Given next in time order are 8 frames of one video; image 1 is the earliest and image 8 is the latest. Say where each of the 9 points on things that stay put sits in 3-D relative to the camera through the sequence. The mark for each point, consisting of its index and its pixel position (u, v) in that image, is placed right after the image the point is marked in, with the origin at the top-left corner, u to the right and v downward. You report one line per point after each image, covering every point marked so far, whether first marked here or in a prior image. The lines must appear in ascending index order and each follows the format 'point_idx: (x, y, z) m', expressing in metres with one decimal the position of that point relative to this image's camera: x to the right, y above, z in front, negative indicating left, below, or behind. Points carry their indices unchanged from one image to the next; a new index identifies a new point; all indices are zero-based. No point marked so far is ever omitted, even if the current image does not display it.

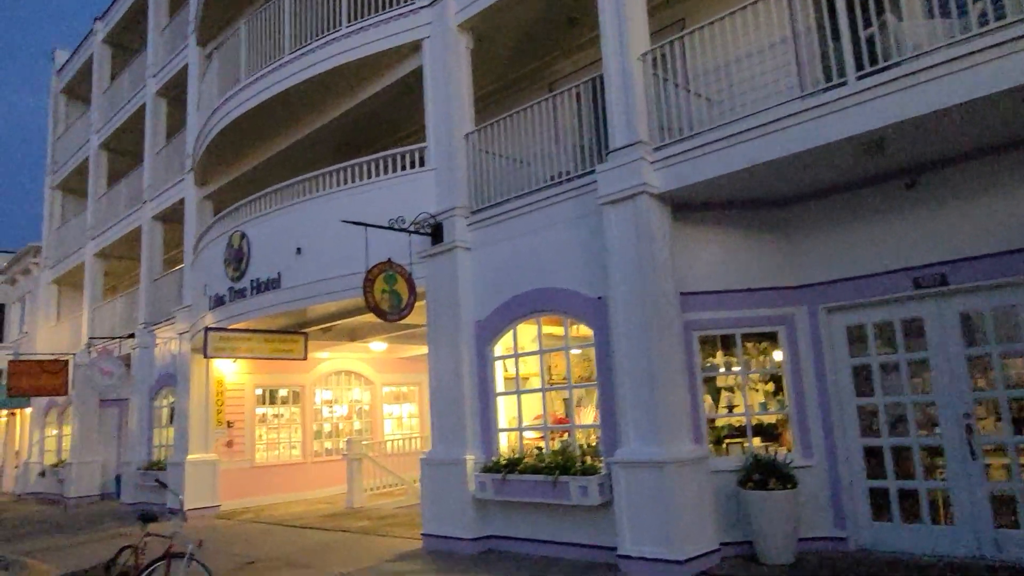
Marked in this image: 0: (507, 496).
0: (-0.1, -2.4, +8.6) m
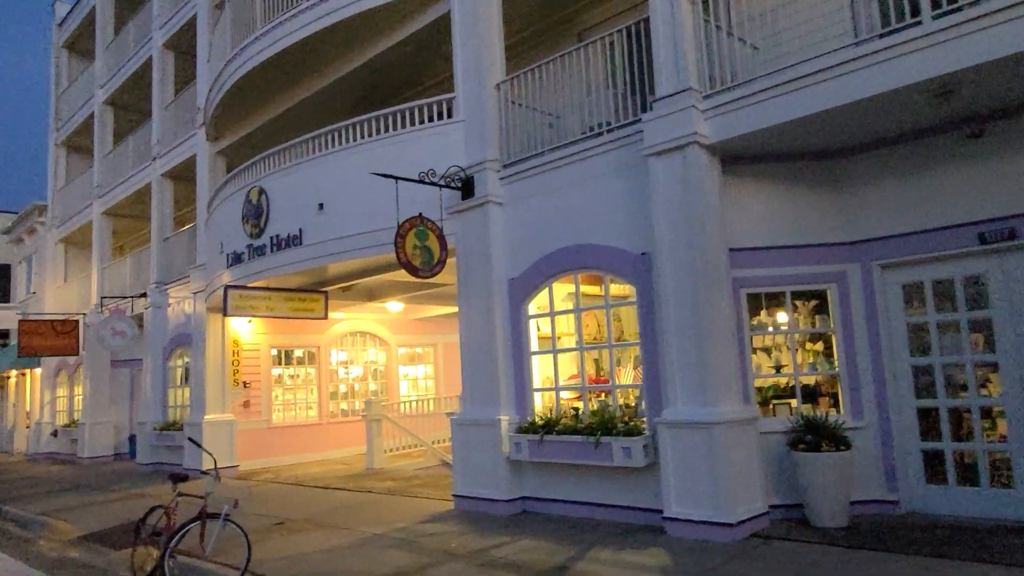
0: (+0.4, -1.9, +8.4) m
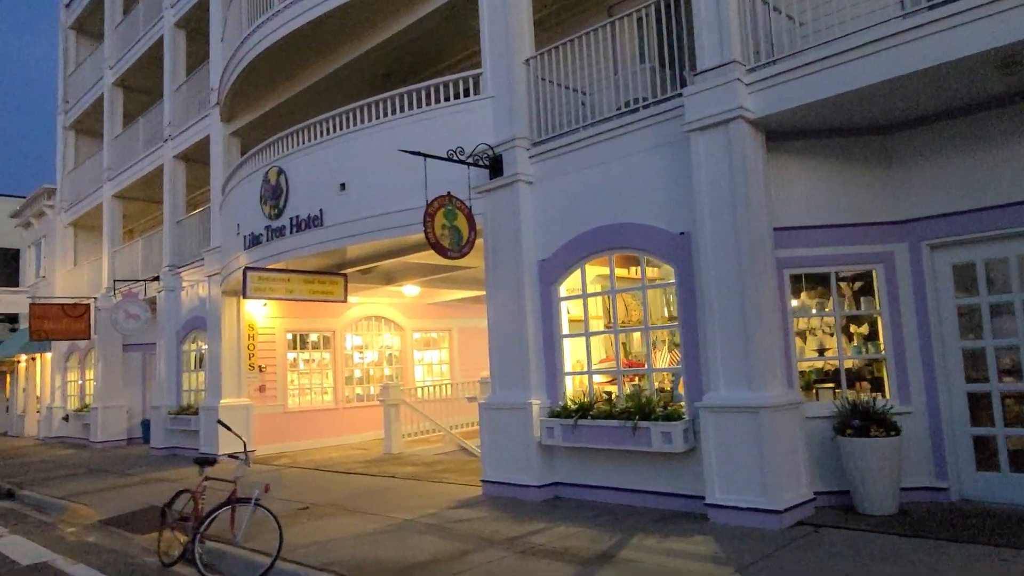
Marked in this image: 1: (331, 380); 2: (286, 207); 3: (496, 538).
0: (+0.7, -1.7, +8.2) m
1: (-4.2, -2.1, +17.0) m
2: (-3.6, +1.3, +11.8) m
3: (-0.2, -2.4, +7.0) m
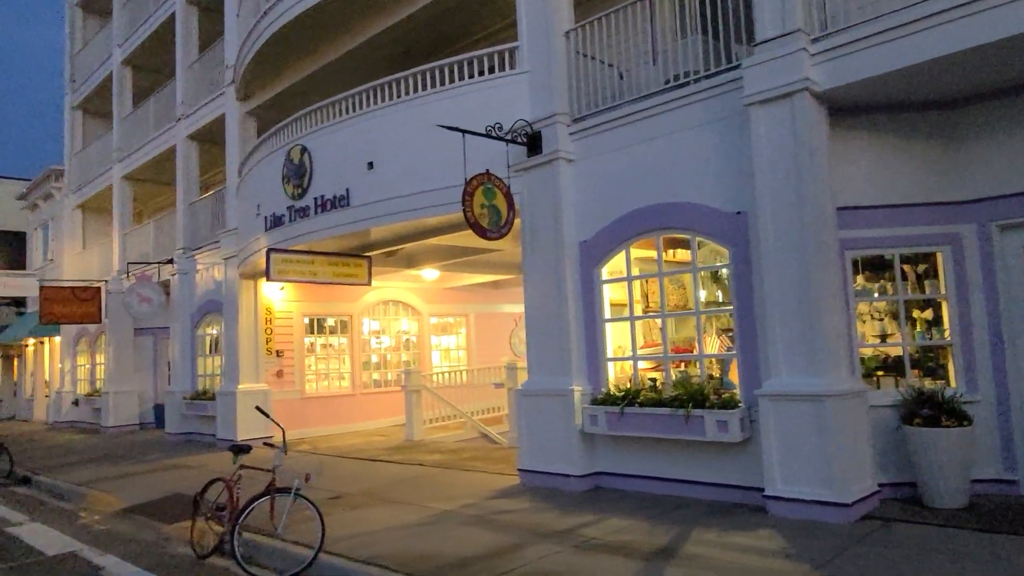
0: (+1.2, -1.5, +7.9) m
1: (-3.7, -1.7, +16.7) m
2: (-3.1, +1.6, +11.5) m
3: (+0.3, -2.2, +6.7) m
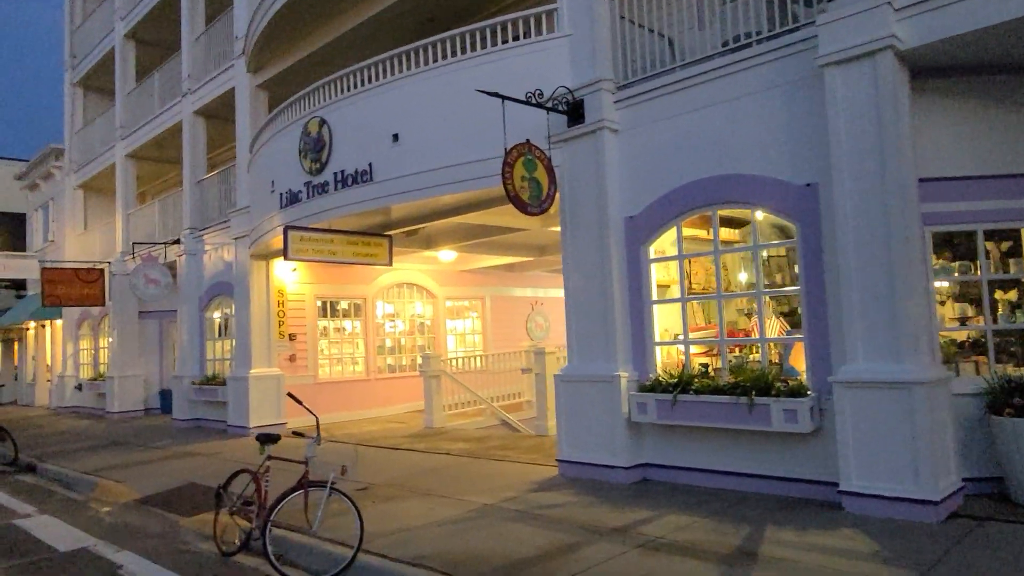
0: (+1.6, -1.3, +7.4) m
1: (-3.3, -1.4, +16.1) m
2: (-2.7, +1.9, +10.8) m
3: (+0.7, -2.0, +6.2) m
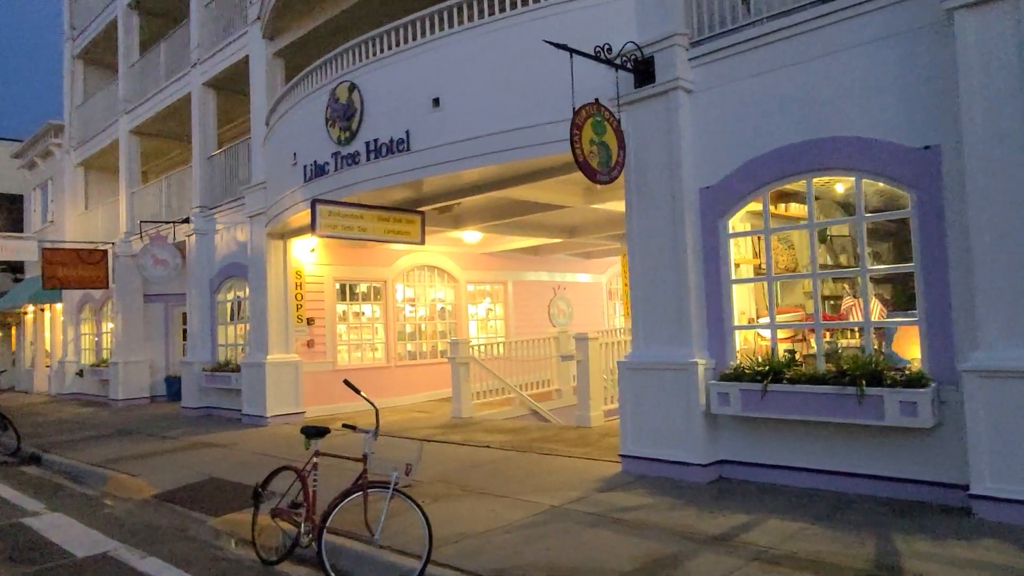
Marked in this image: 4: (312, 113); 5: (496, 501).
0: (+2.3, -1.1, +6.6) m
1: (-2.7, -1.0, +15.3) m
2: (-2.1, +2.1, +10.0) m
3: (+1.4, -1.8, +5.4) m
4: (-3.0, +2.6, +11.1) m
5: (-0.2, -1.9, +6.7) m
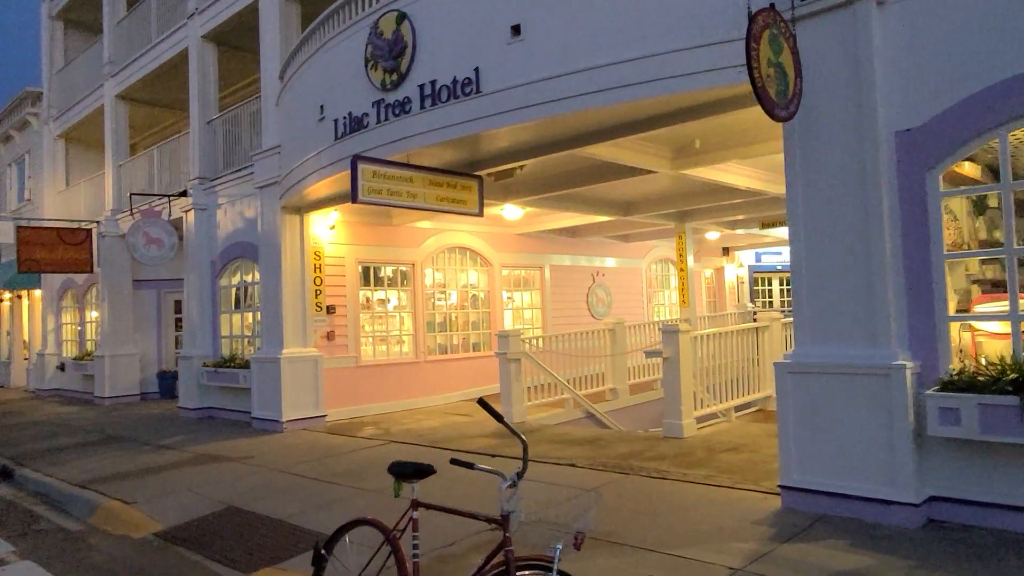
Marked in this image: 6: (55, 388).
0: (+3.3, -0.9, +4.8) m
1: (-1.9, -0.7, +13.4) m
2: (-1.1, +2.4, +8.0) m
3: (+2.4, -1.7, +3.6) m
4: (-2.1, +2.9, +9.1) m
5: (+0.8, -1.8, +4.8) m
6: (-12.1, -2.6, +19.5) m
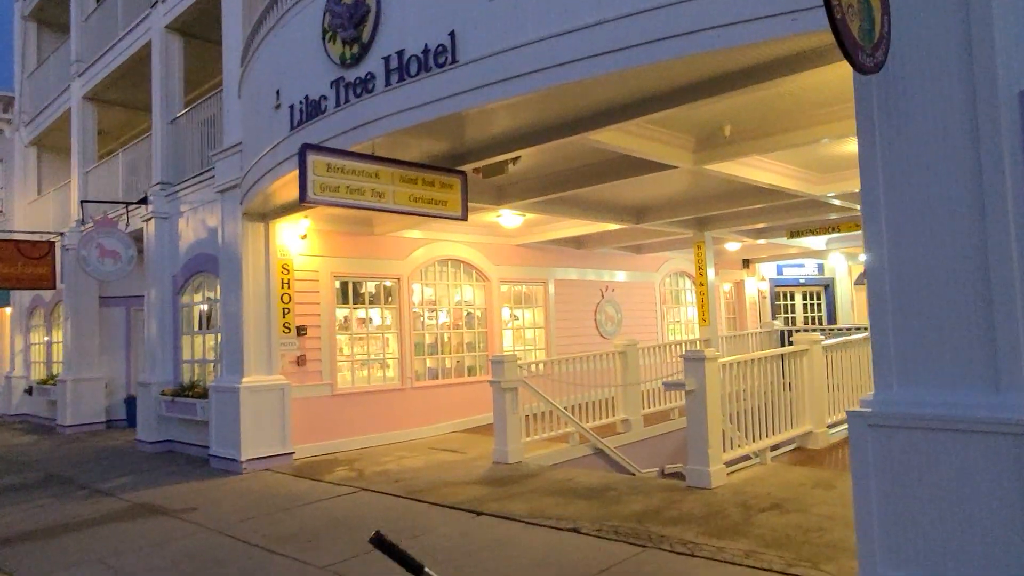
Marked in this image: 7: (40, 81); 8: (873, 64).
0: (+3.1, -1.0, +3.1) m
1: (-1.9, -1.0, +11.9) m
2: (-1.2, +2.2, +6.6) m
3: (+2.2, -1.8, +2.0) m
4: (-2.2, +2.7, +7.7) m
5: (+0.7, -1.9, +3.2) m
6: (-12.0, -3.0, +18.1) m
7: (-11.7, +5.2, +18.4) m
8: (+1.8, +1.1, +3.6) m
